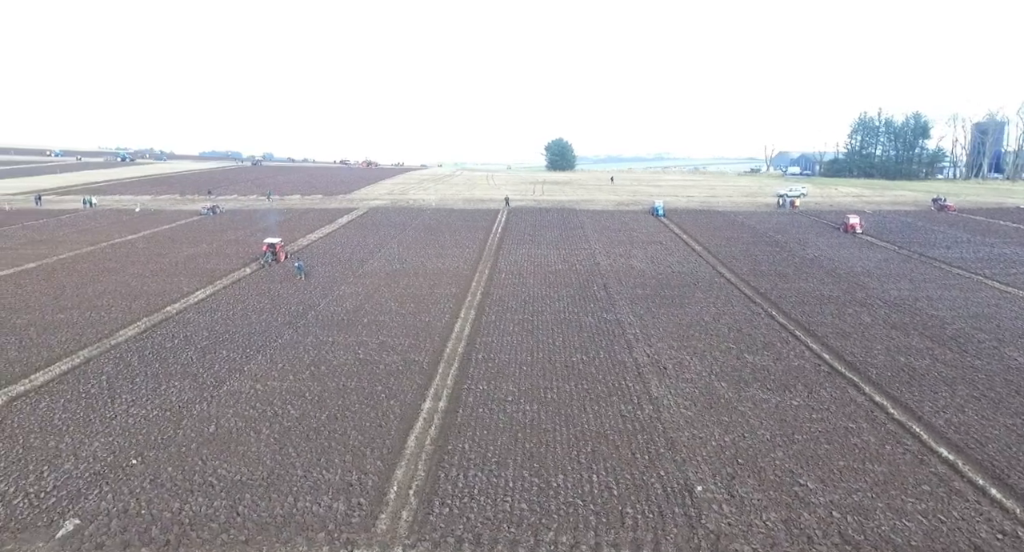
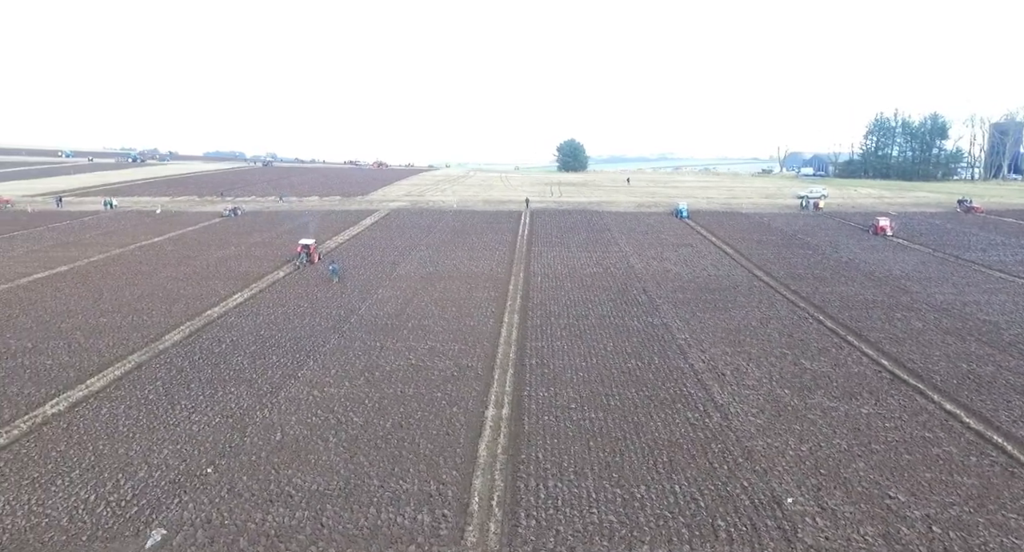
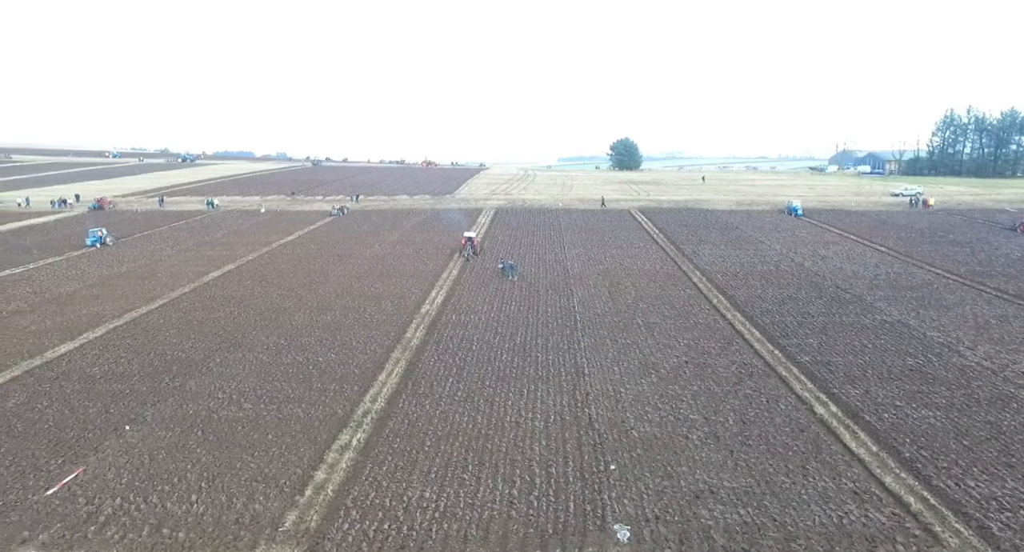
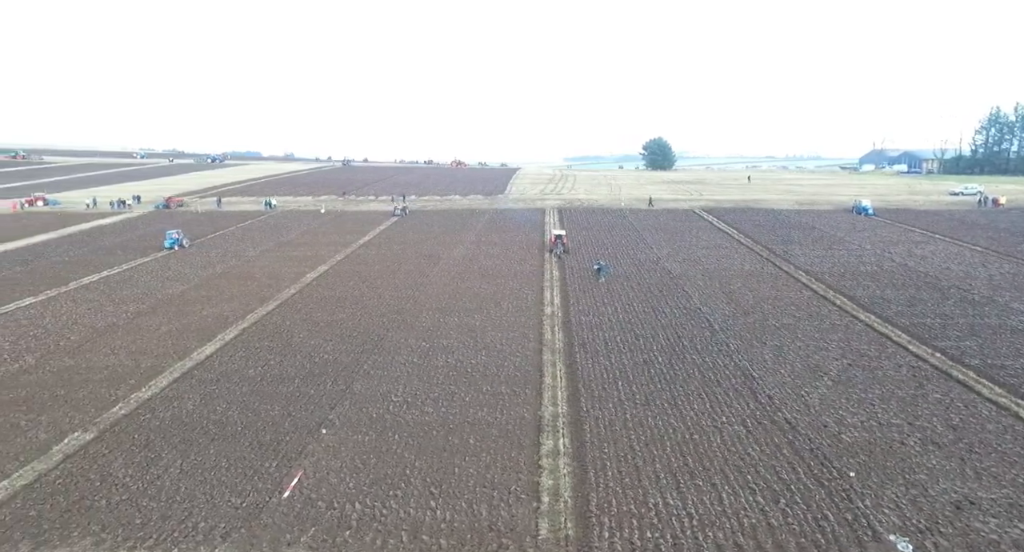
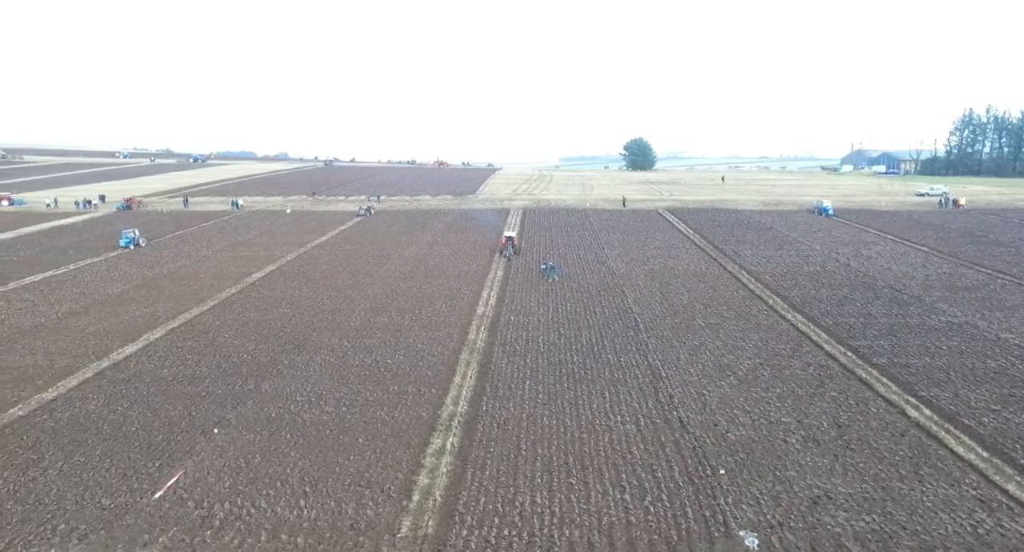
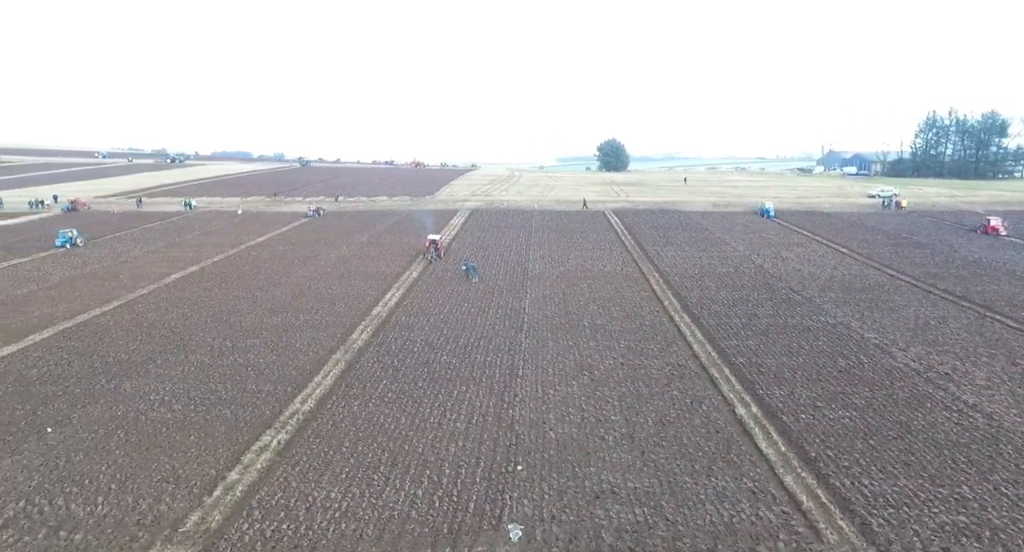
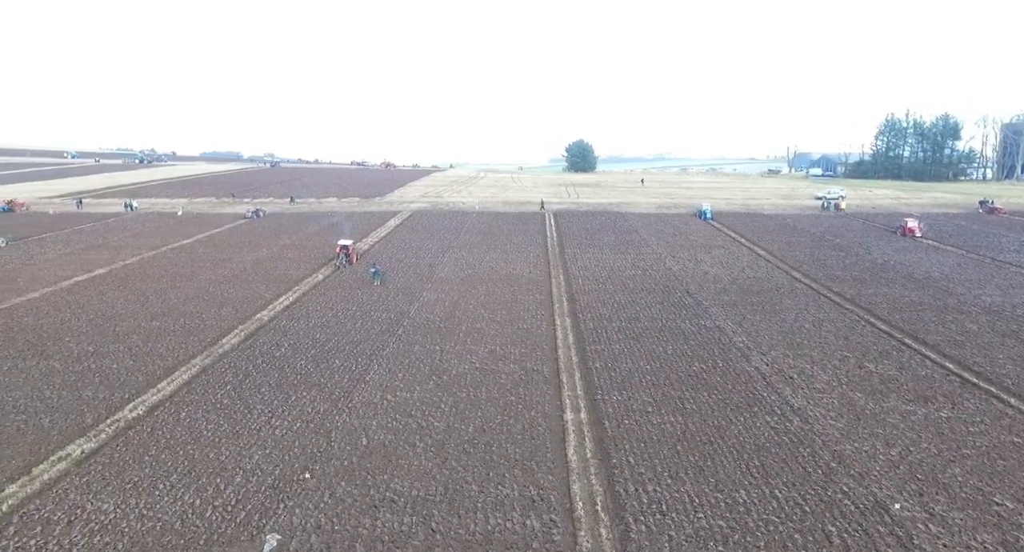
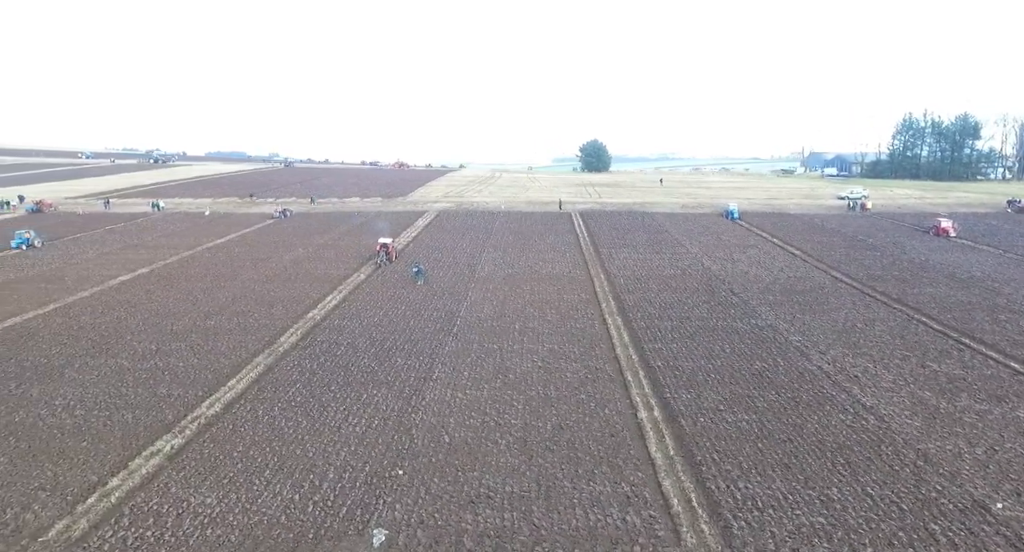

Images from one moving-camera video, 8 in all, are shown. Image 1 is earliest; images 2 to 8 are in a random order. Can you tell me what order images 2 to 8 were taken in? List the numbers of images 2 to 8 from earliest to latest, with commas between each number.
2, 7, 8, 6, 3, 5, 4
